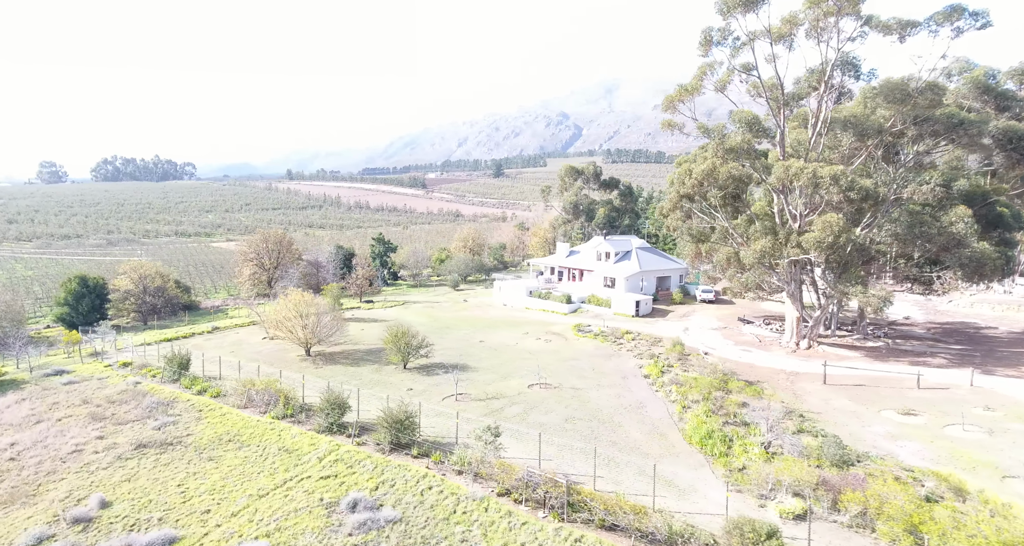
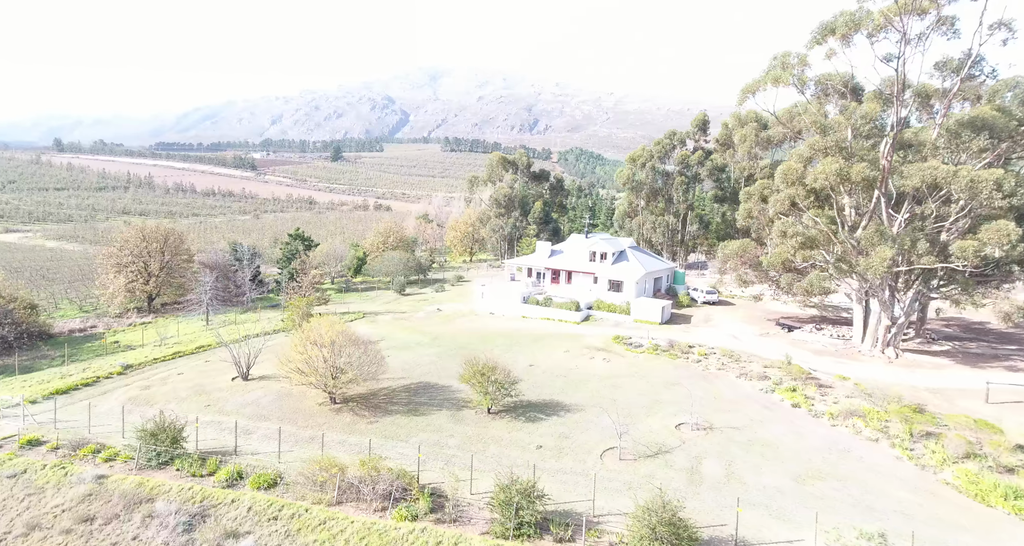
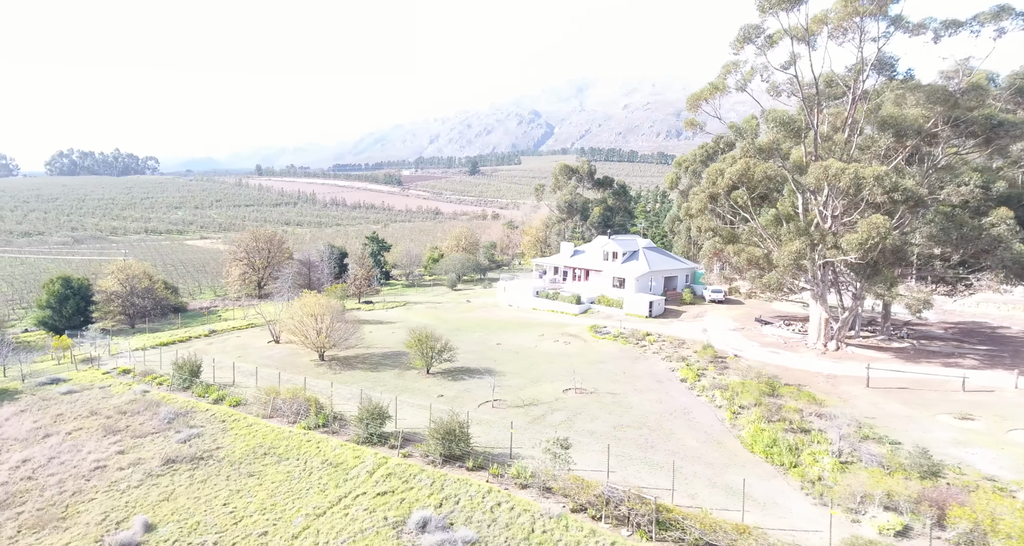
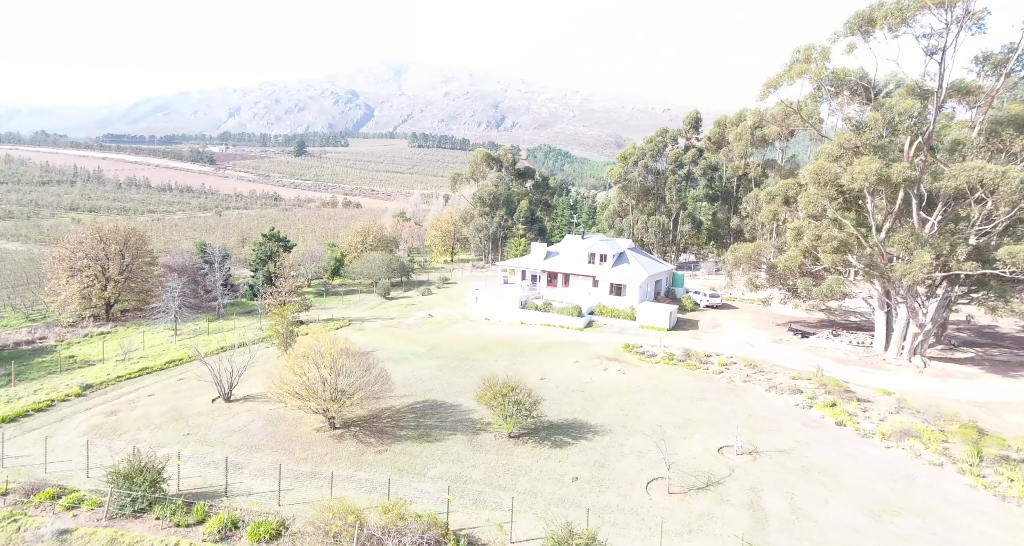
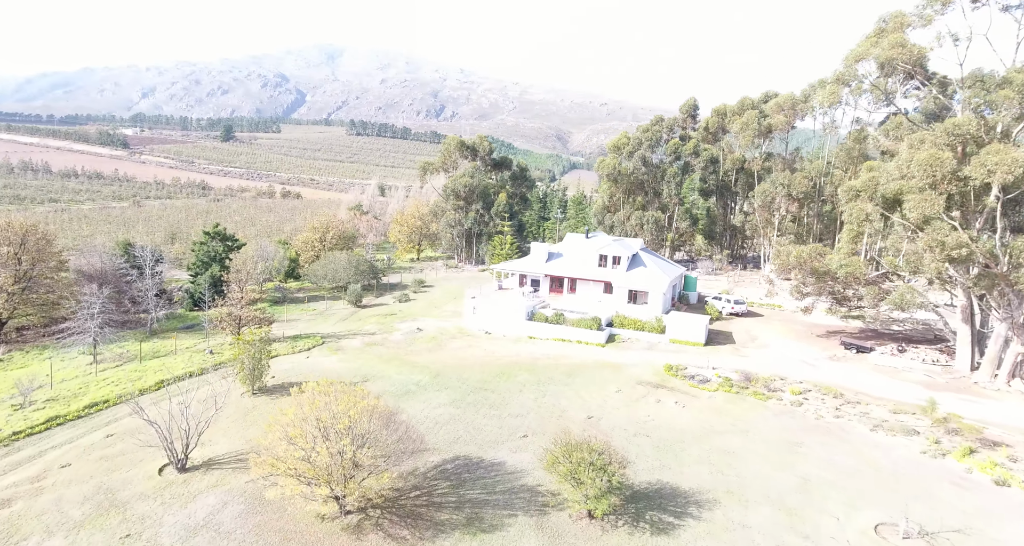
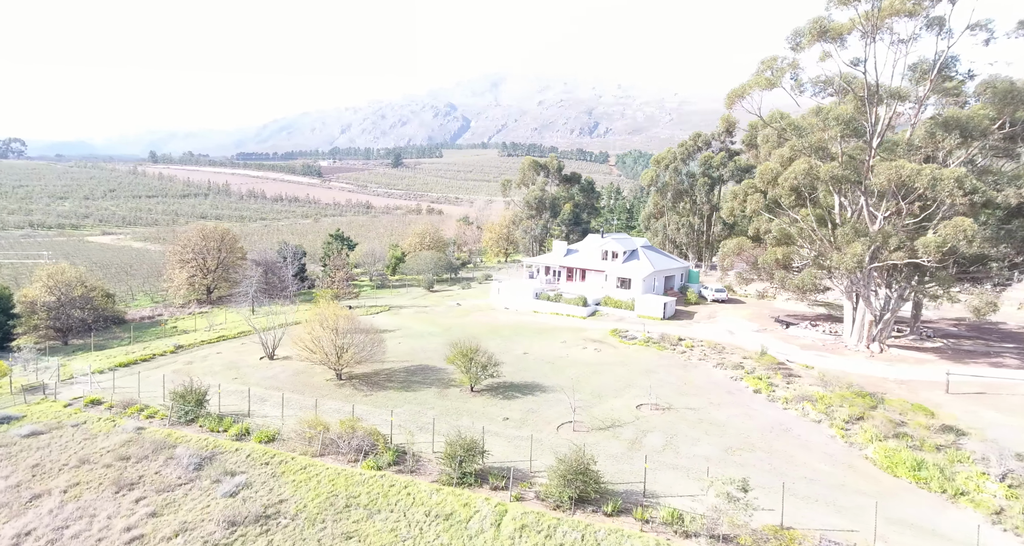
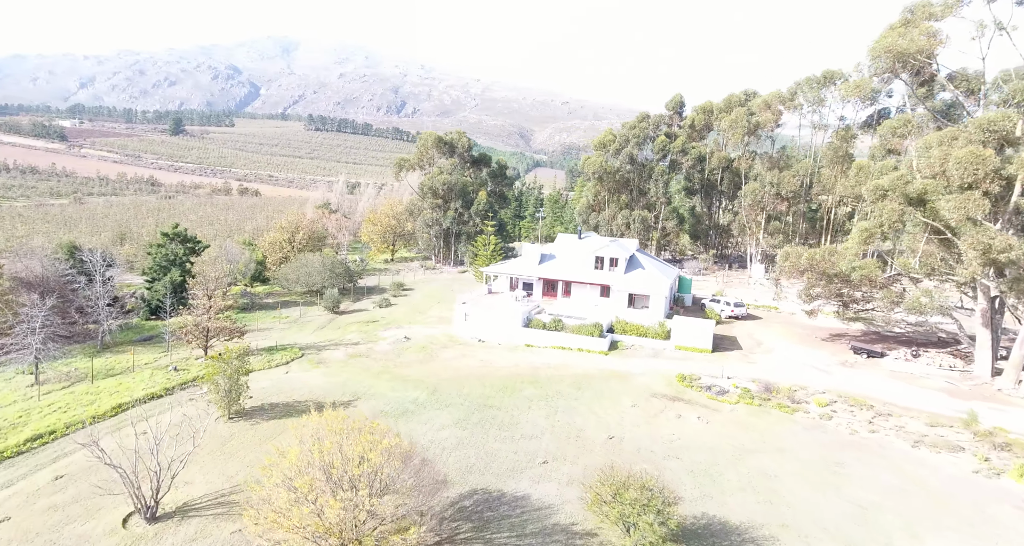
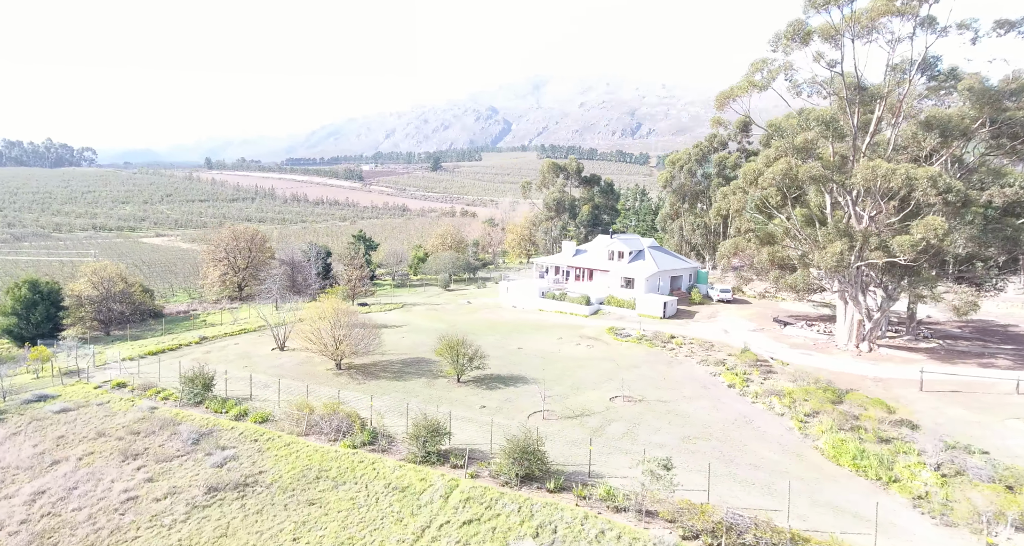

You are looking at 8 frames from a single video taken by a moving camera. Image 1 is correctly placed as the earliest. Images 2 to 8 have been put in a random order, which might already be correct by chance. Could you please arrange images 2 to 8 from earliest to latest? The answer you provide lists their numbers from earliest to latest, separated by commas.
3, 8, 6, 2, 4, 5, 7
